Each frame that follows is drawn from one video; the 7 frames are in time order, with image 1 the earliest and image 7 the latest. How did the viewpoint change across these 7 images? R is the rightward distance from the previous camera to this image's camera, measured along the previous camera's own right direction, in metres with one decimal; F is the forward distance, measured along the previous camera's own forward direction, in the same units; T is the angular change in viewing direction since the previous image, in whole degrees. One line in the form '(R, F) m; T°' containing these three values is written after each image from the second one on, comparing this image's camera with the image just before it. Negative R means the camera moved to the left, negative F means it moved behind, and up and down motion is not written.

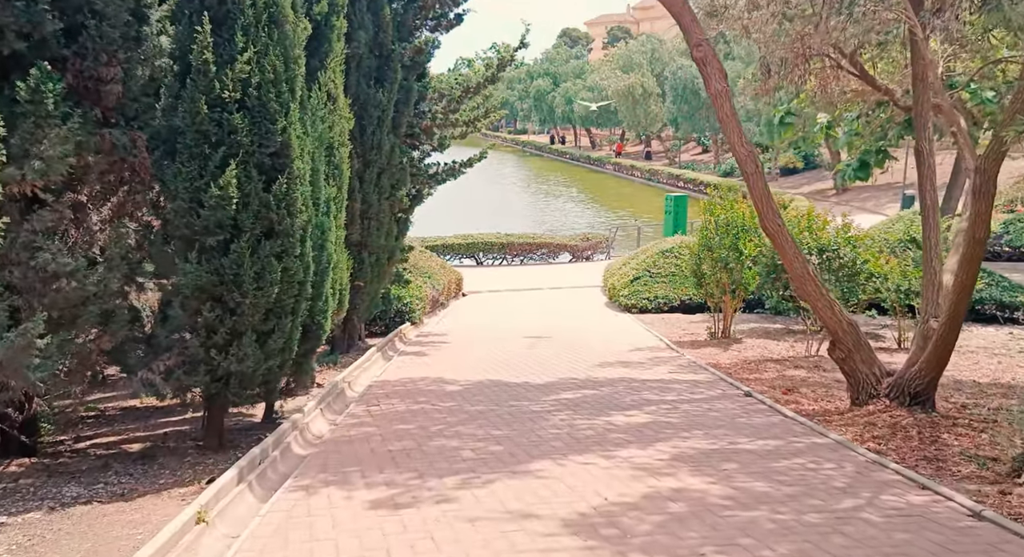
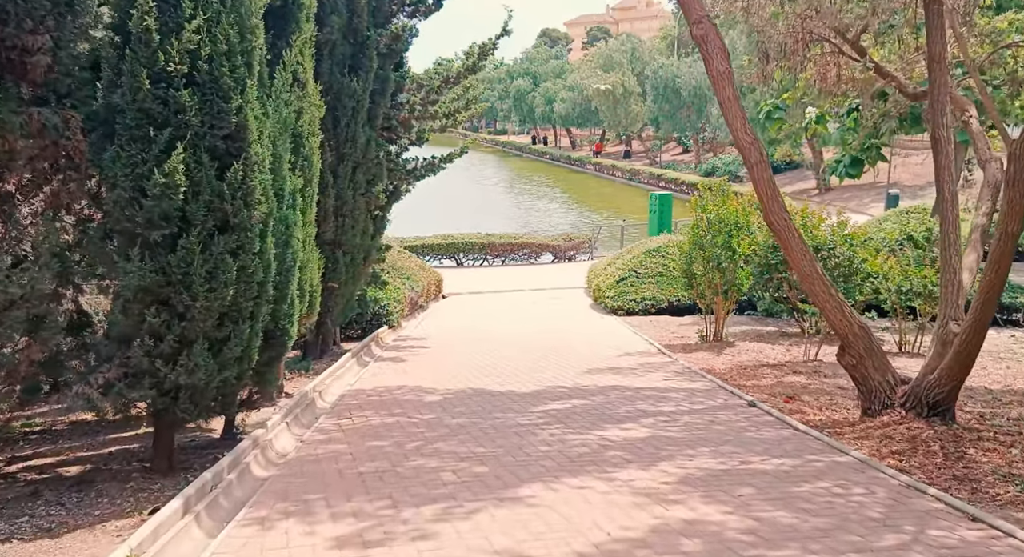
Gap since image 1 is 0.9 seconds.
(0.0, +0.7) m; +1°
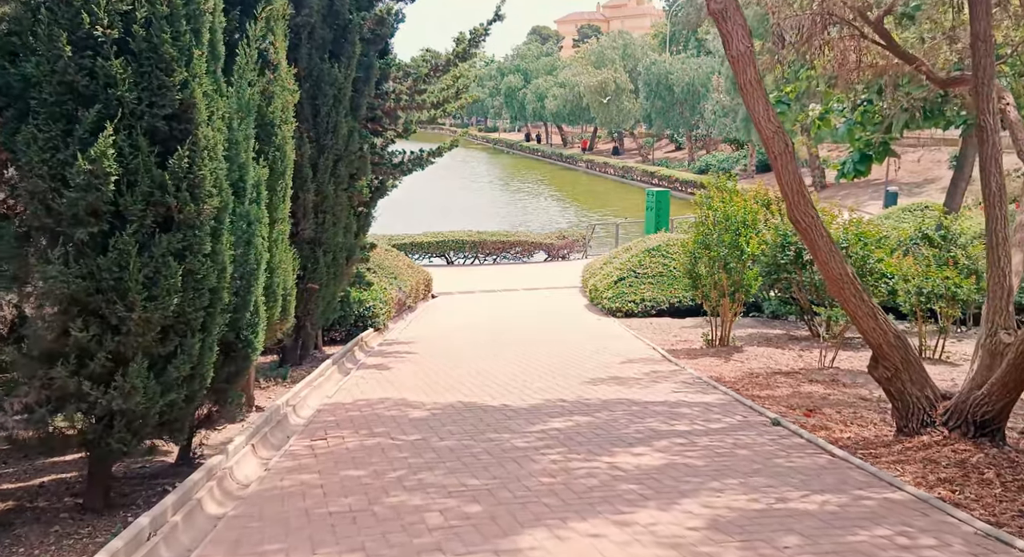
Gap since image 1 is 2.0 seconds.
(0.0, +0.8) m; +1°
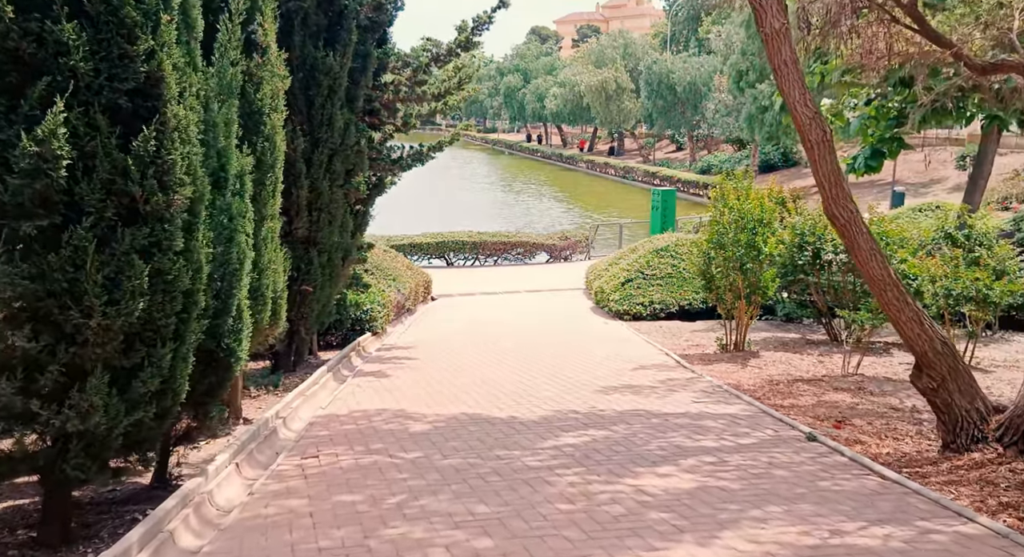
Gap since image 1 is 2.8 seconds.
(-0.1, +0.6) m; 0°
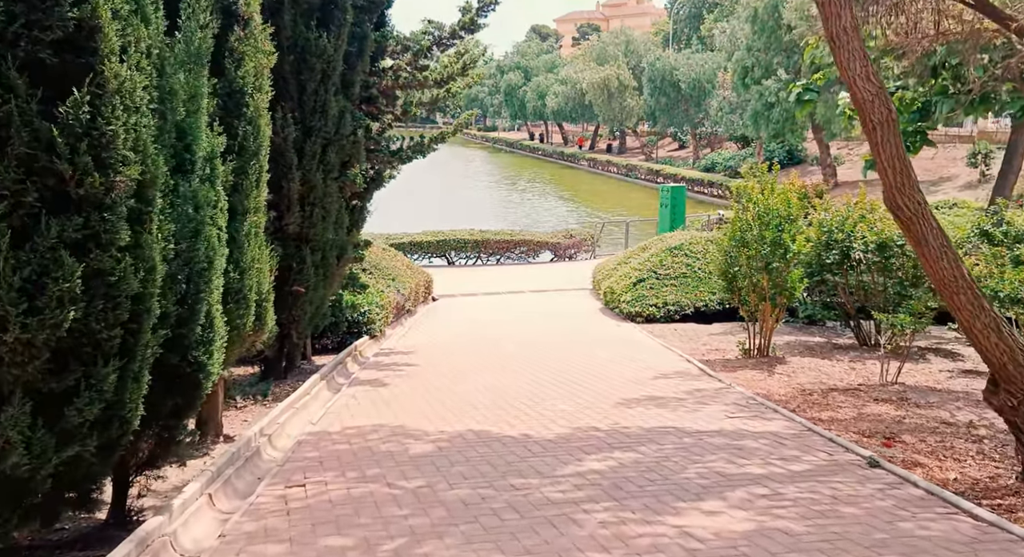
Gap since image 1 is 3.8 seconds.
(-0.1, +0.8) m; 0°
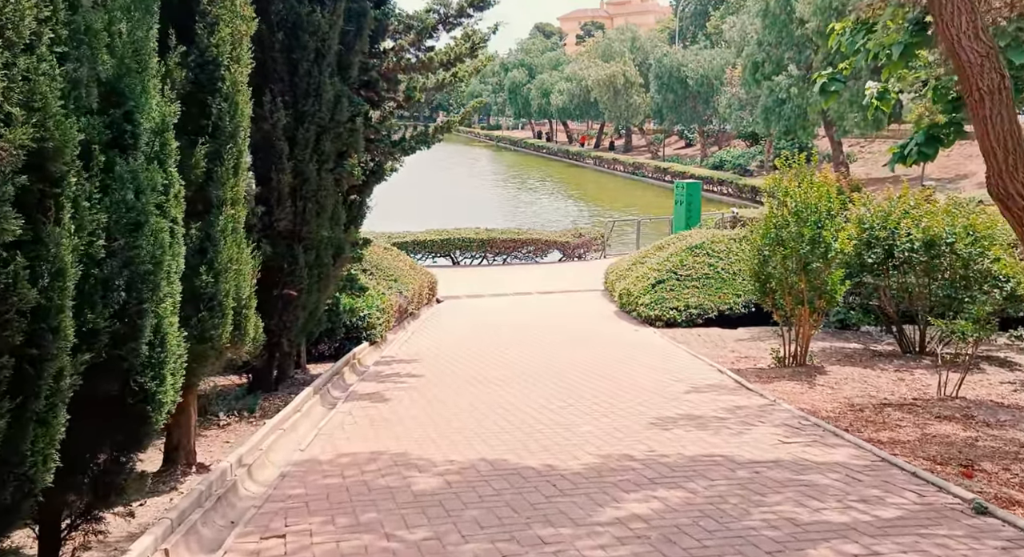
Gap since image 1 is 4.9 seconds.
(-0.1, +1.0) m; 0°
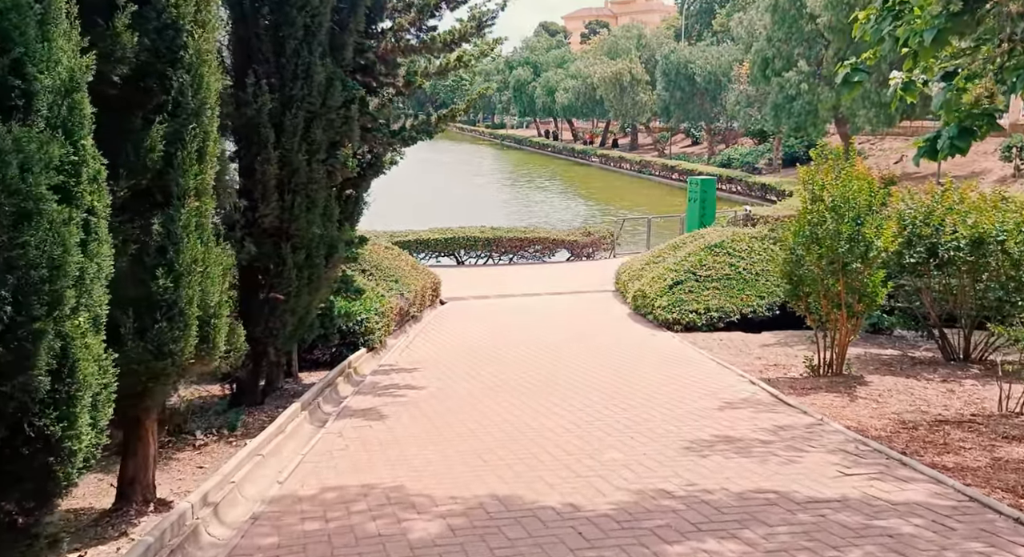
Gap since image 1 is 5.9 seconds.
(-0.1, +0.9) m; 0°
